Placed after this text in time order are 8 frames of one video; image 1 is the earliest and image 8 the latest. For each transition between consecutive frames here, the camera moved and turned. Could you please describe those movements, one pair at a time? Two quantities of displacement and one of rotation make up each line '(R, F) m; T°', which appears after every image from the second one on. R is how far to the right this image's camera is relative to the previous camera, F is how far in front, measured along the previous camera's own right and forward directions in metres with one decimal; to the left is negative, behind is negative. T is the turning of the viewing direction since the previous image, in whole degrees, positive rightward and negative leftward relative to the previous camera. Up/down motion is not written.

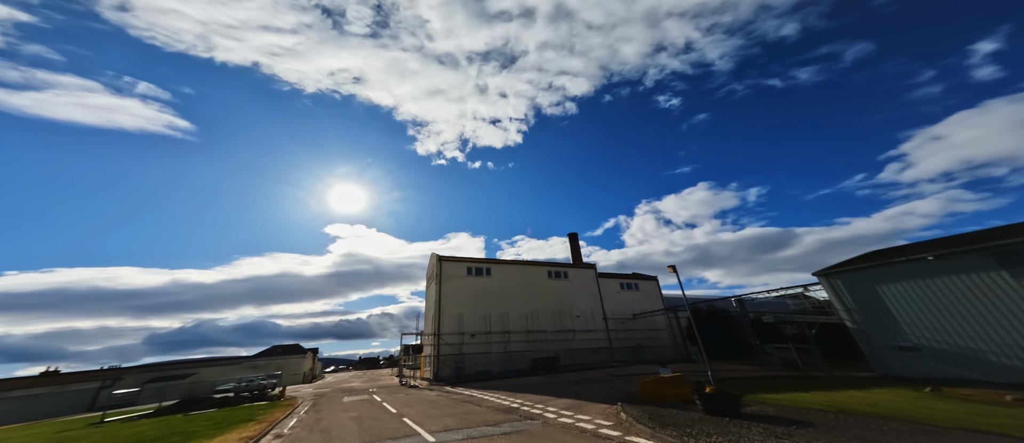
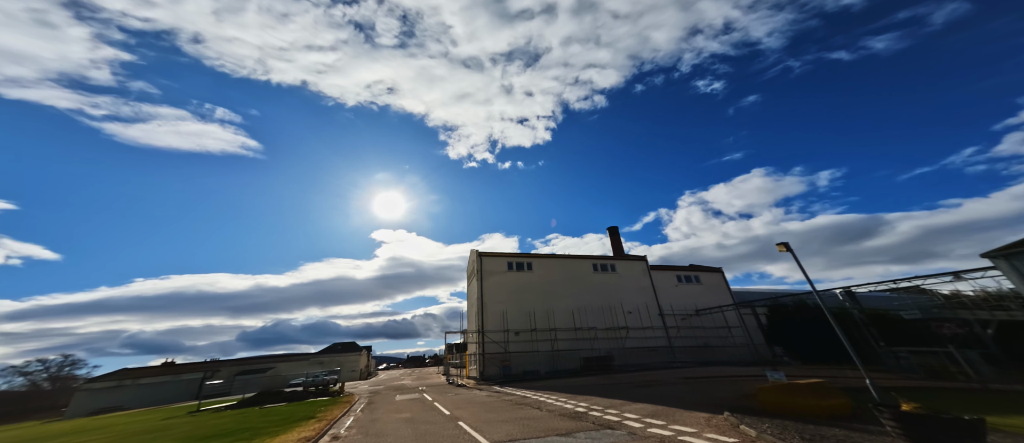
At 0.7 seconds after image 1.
(-1.0, +1.1) m; -6°
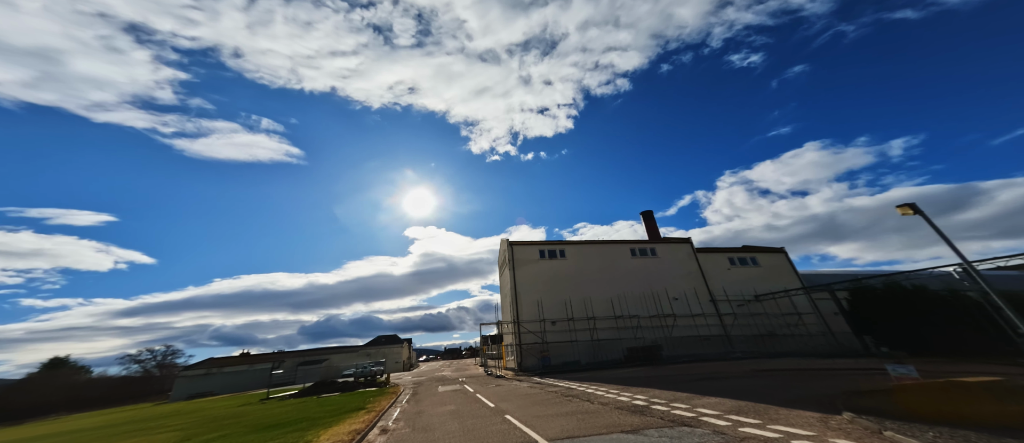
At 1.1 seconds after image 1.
(-0.6, +0.9) m; -5°
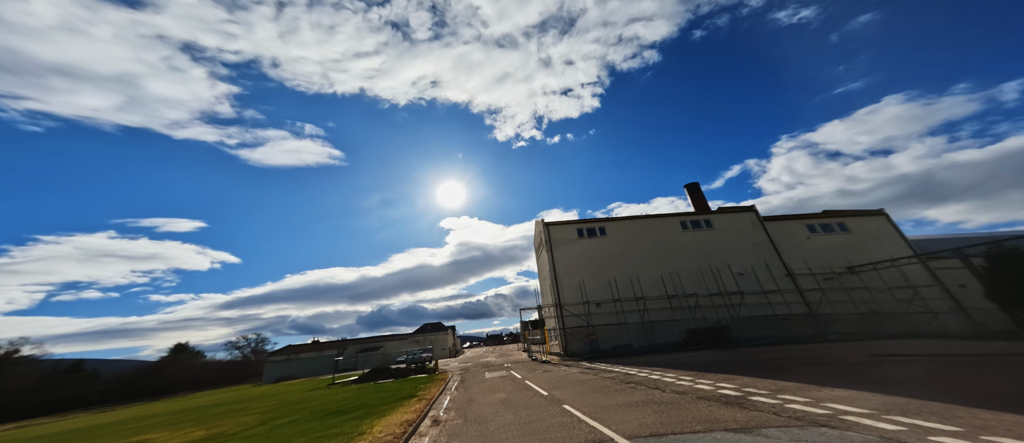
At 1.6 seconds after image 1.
(-0.6, +1.4) m; -6°
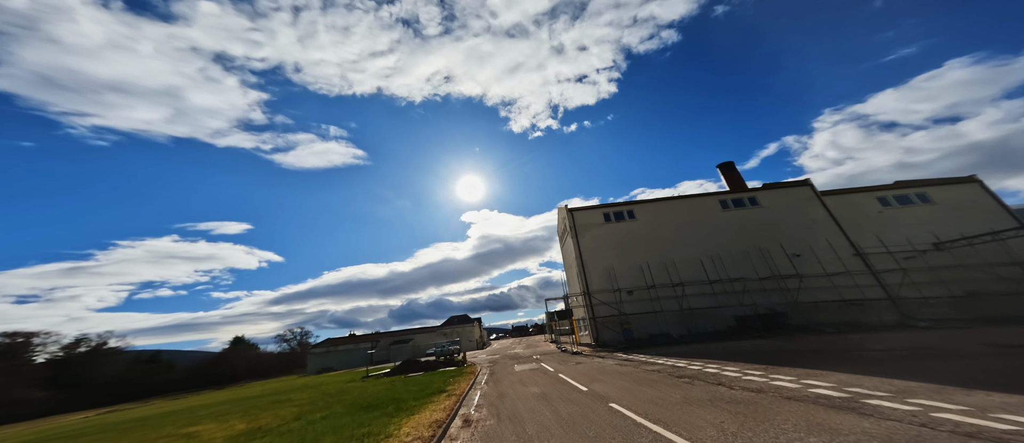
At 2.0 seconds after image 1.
(-0.3, +1.2) m; -4°
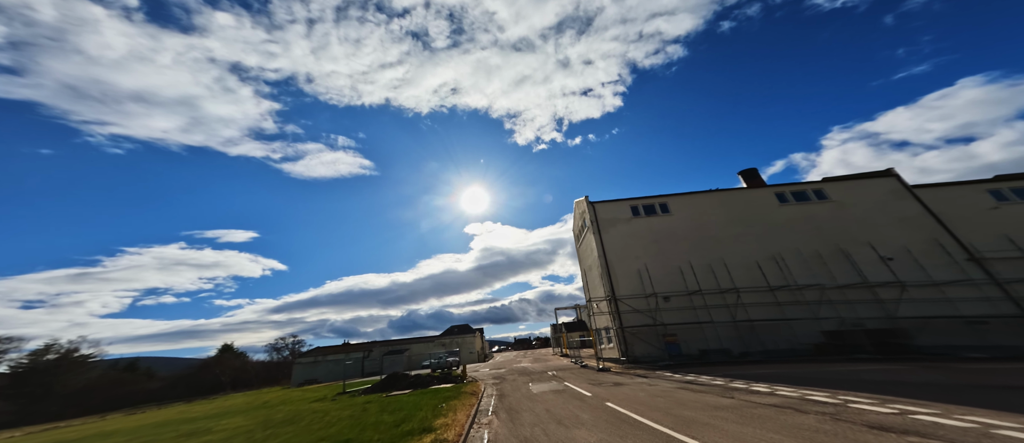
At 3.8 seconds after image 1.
(-0.8, +4.9) m; -1°
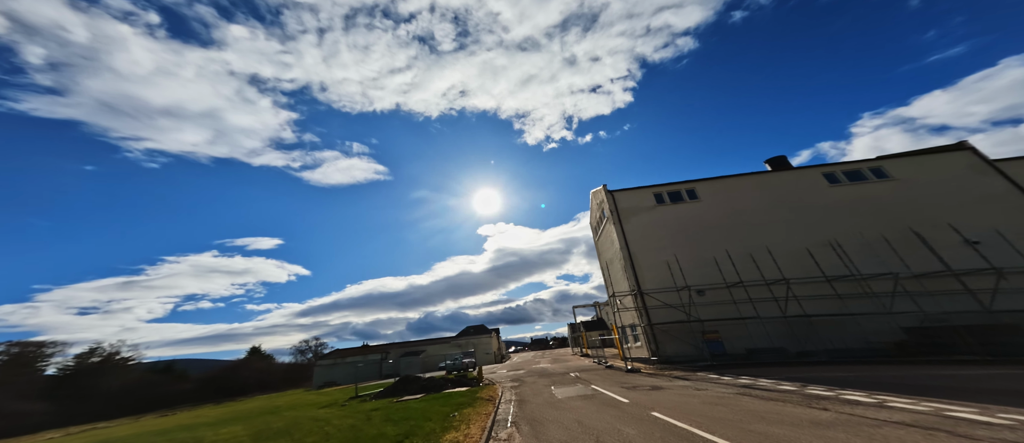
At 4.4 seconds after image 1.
(-0.2, +1.8) m; -2°
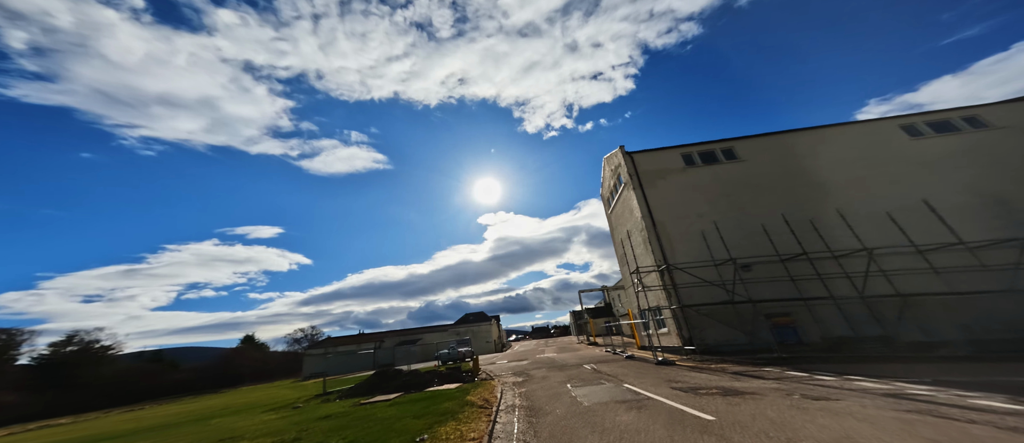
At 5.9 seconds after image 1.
(-0.2, +4.4) m; 0°
